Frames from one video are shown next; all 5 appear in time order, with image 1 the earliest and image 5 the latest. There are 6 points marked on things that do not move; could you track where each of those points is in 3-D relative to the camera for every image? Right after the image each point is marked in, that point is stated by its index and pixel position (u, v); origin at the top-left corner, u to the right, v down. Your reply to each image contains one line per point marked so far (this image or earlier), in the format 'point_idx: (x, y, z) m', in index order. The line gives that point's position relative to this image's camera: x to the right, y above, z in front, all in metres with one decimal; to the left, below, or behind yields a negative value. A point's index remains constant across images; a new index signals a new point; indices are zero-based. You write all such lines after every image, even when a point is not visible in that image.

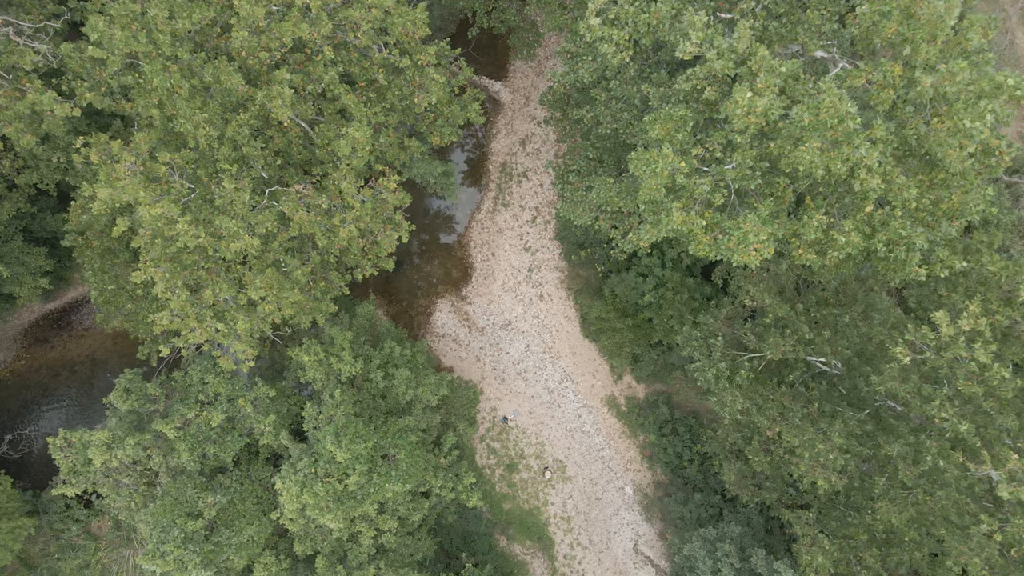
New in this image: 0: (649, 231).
0: (+3.1, +1.3, +12.6) m
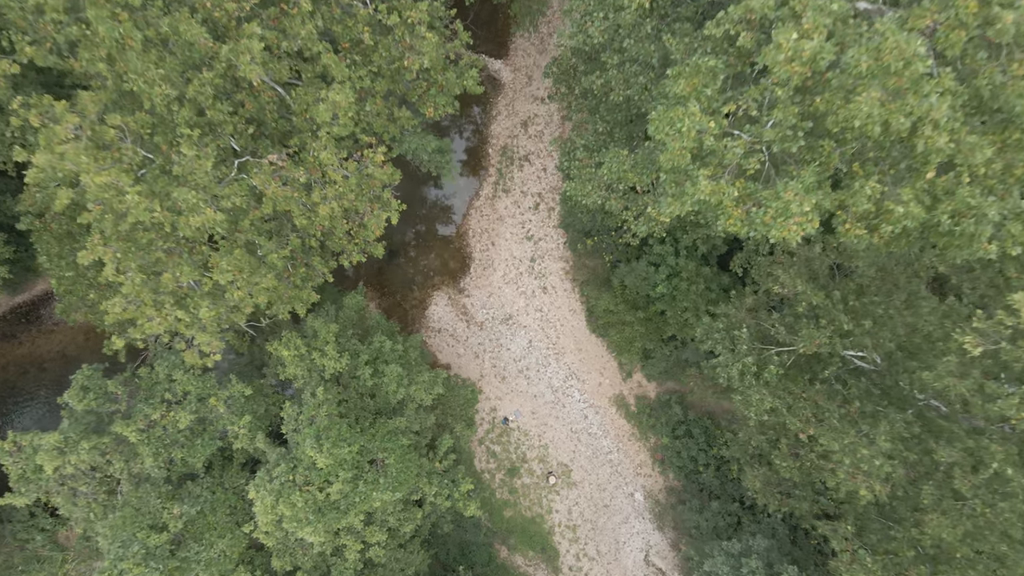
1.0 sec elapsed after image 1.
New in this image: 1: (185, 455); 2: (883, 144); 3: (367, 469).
0: (+3.1, +1.6, +11.0) m
1: (-8.3, -4.3, +14.2) m
2: (+6.4, +2.5, +9.6) m
3: (-3.8, -4.8, +14.8) m
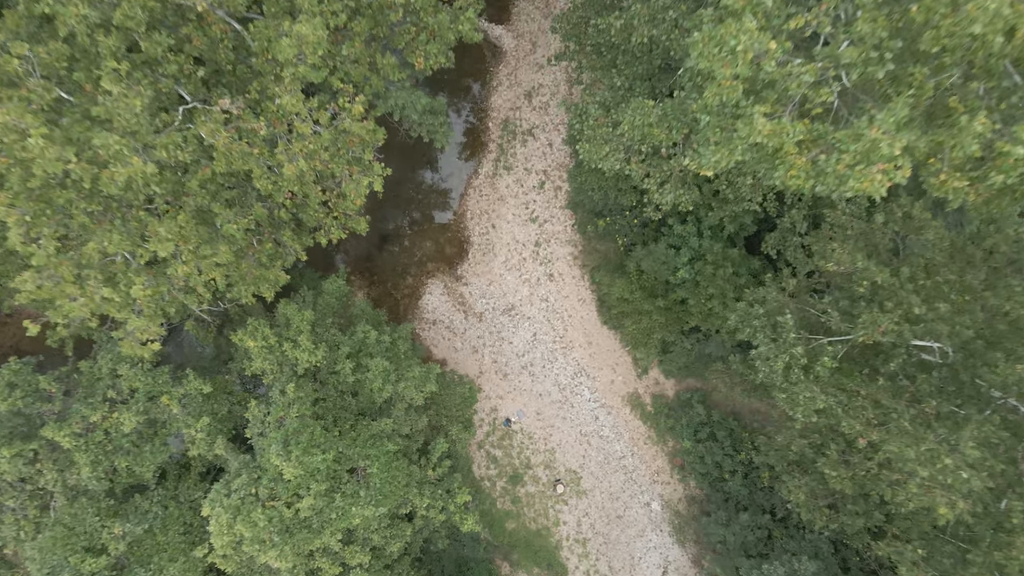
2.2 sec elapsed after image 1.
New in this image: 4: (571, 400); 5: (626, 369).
0: (+3.2, +2.1, +8.8) m
1: (-8.2, -3.8, +12.0) m
2: (+6.5, +3.0, +7.5) m
3: (-3.8, -4.3, +12.6) m
4: (+2.1, -4.0, +19.8) m
5: (+4.0, -2.8, +19.5) m
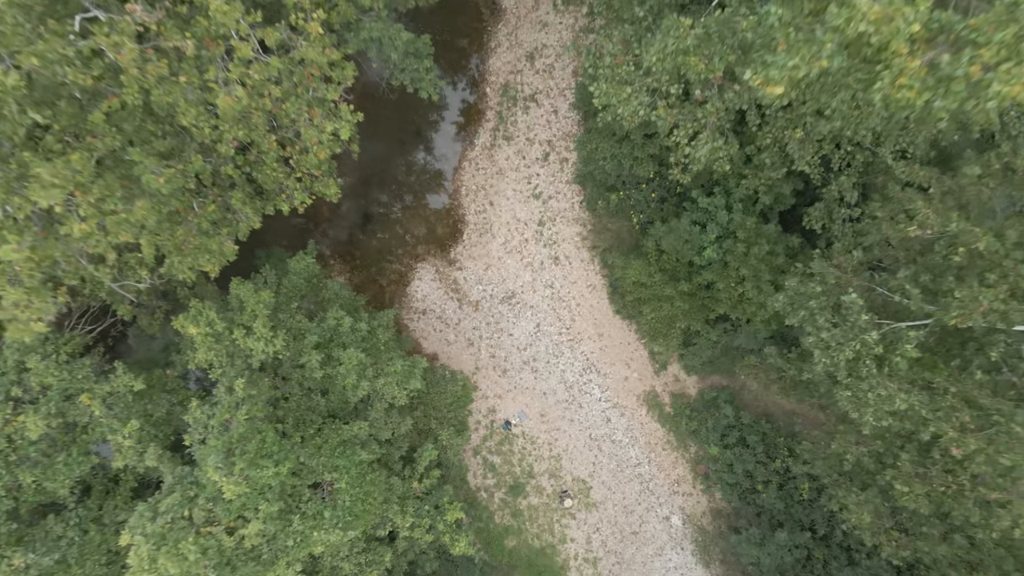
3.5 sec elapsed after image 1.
0: (+3.2, +2.6, +6.5) m
1: (-8.2, -3.3, +9.7) m
2: (+6.5, +3.5, +5.1) m
3: (-3.8, -3.8, +10.3) m
4: (+2.1, -3.5, +17.4) m
5: (+4.0, -2.3, +17.1) m
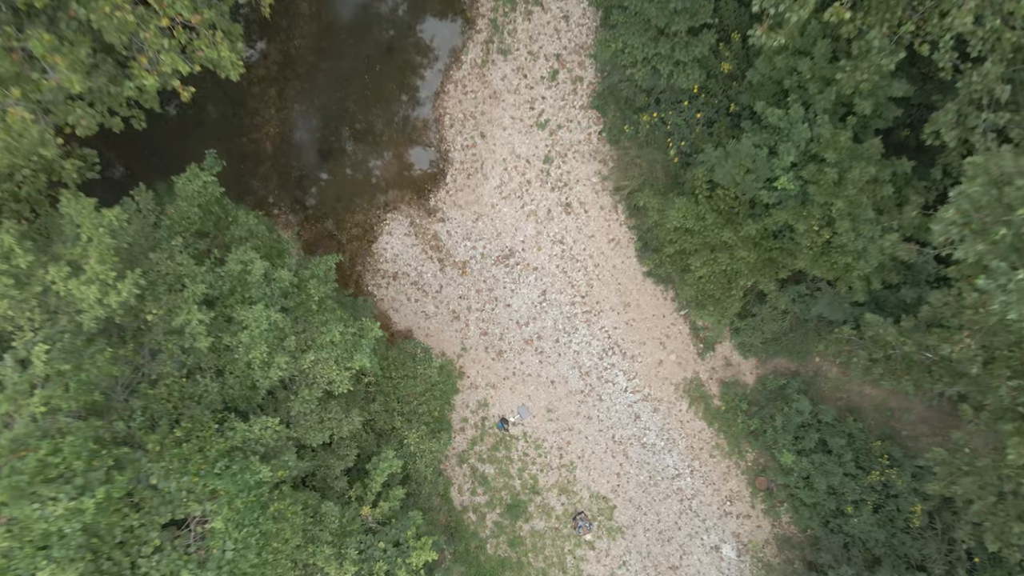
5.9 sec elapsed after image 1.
0: (+3.1, +3.6, +2.3) m
1: (-8.3, -2.3, +5.6) m
2: (+6.4, +4.5, +0.9) m
3: (-3.8, -2.8, +6.1) m
4: (+2.0, -2.4, +13.2) m
5: (+3.9, -1.3, +12.9) m
